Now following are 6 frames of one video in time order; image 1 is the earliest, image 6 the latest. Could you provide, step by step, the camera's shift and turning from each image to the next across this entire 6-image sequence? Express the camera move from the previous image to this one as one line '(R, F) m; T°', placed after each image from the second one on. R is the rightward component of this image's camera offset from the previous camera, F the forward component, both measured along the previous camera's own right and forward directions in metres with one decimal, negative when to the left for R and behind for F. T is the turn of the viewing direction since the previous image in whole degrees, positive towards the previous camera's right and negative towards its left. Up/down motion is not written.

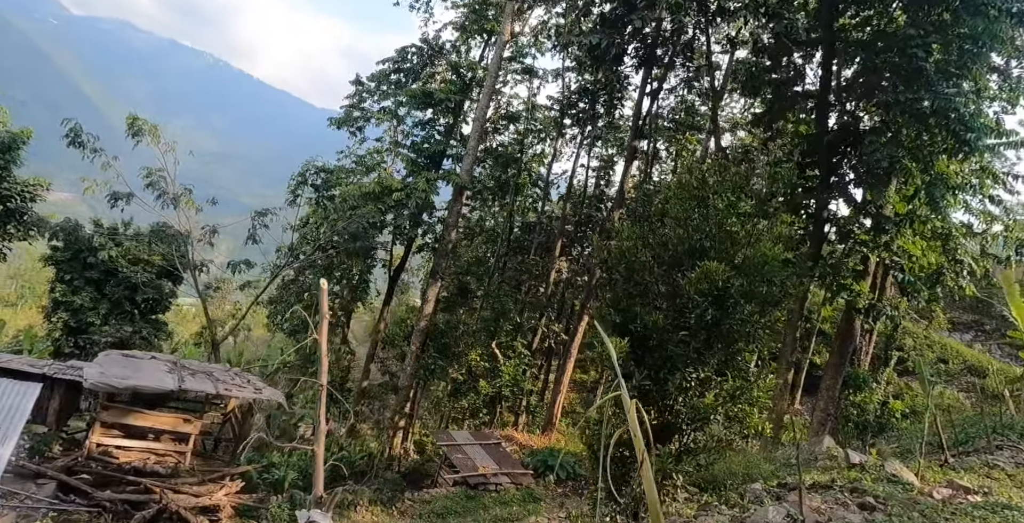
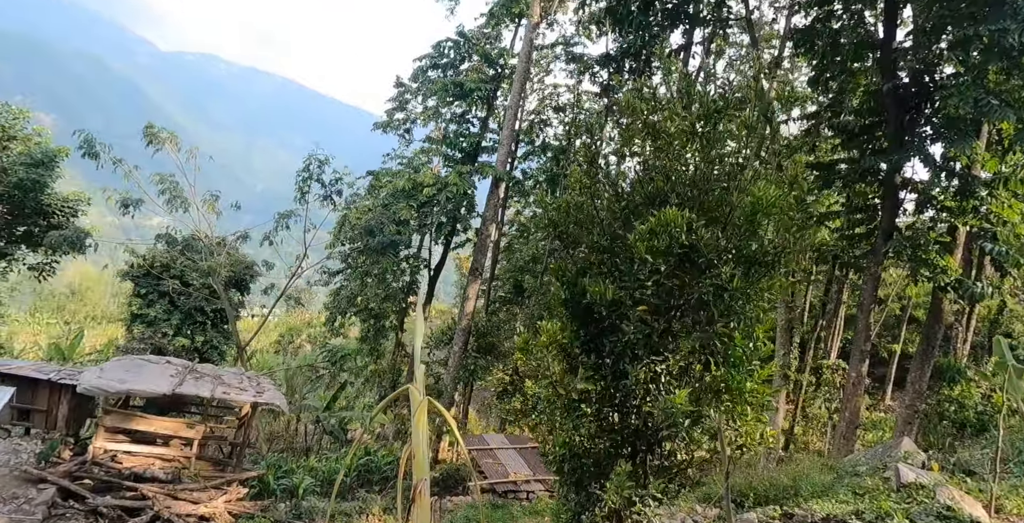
(+1.2, +0.8) m; -8°
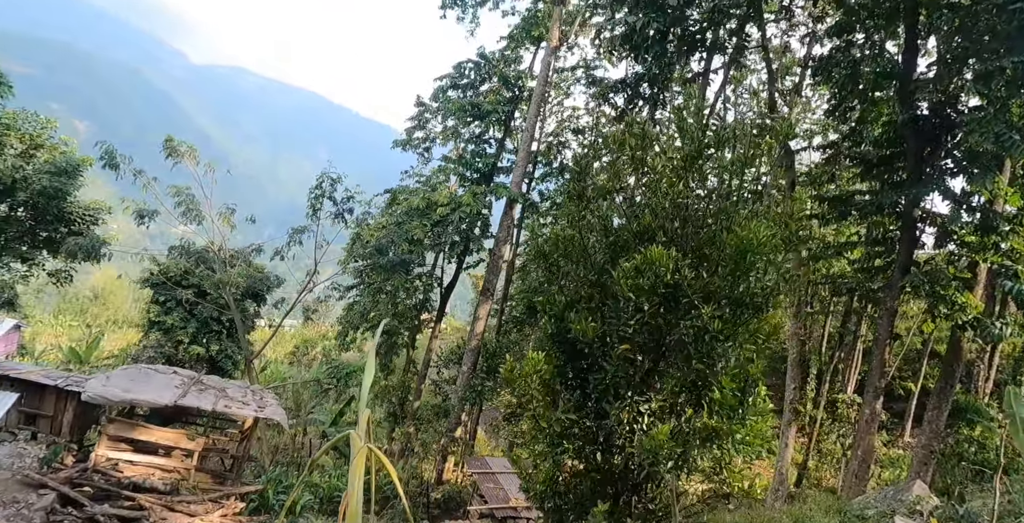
(+0.2, 0.0) m; -2°
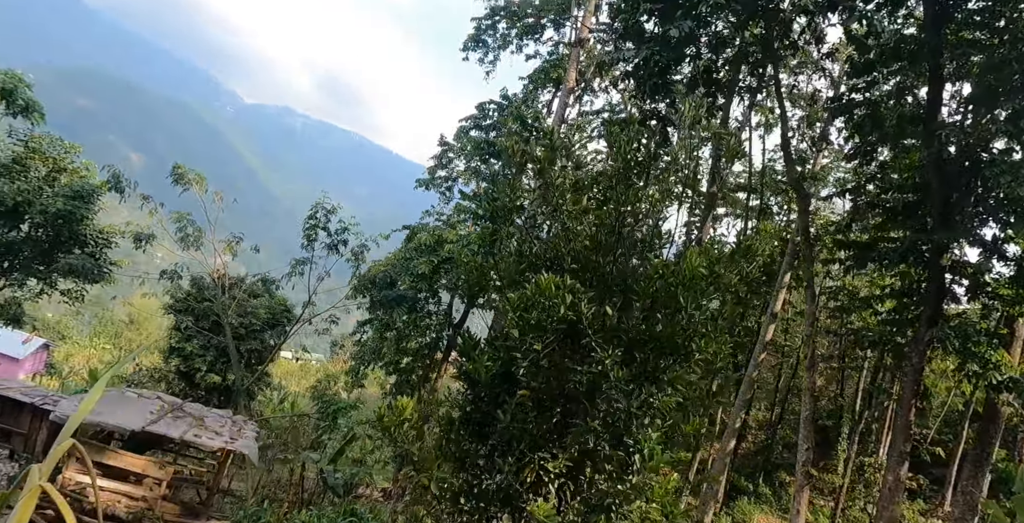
(+0.8, +0.4) m; -4°
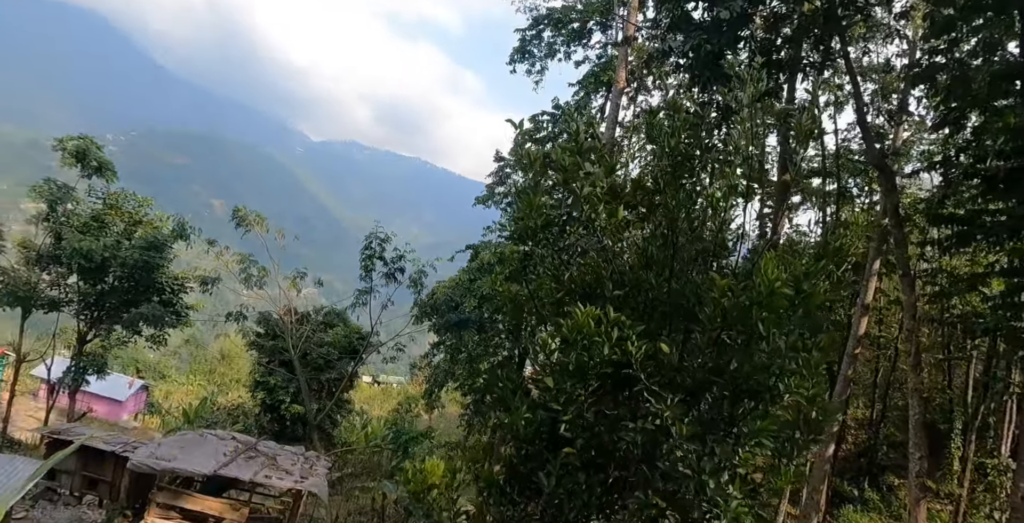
(+0.3, +0.2) m; -6°
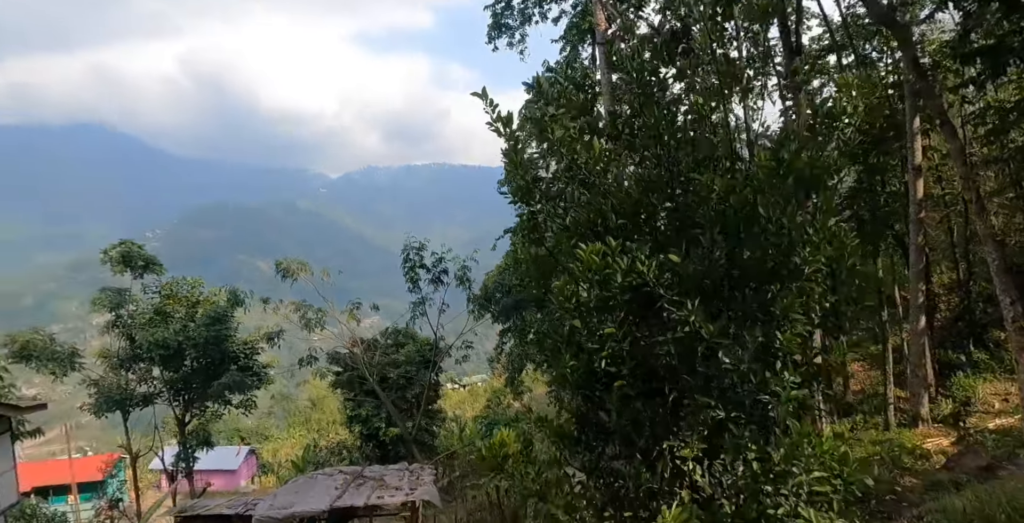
(+0.2, -0.2) m; -4°
